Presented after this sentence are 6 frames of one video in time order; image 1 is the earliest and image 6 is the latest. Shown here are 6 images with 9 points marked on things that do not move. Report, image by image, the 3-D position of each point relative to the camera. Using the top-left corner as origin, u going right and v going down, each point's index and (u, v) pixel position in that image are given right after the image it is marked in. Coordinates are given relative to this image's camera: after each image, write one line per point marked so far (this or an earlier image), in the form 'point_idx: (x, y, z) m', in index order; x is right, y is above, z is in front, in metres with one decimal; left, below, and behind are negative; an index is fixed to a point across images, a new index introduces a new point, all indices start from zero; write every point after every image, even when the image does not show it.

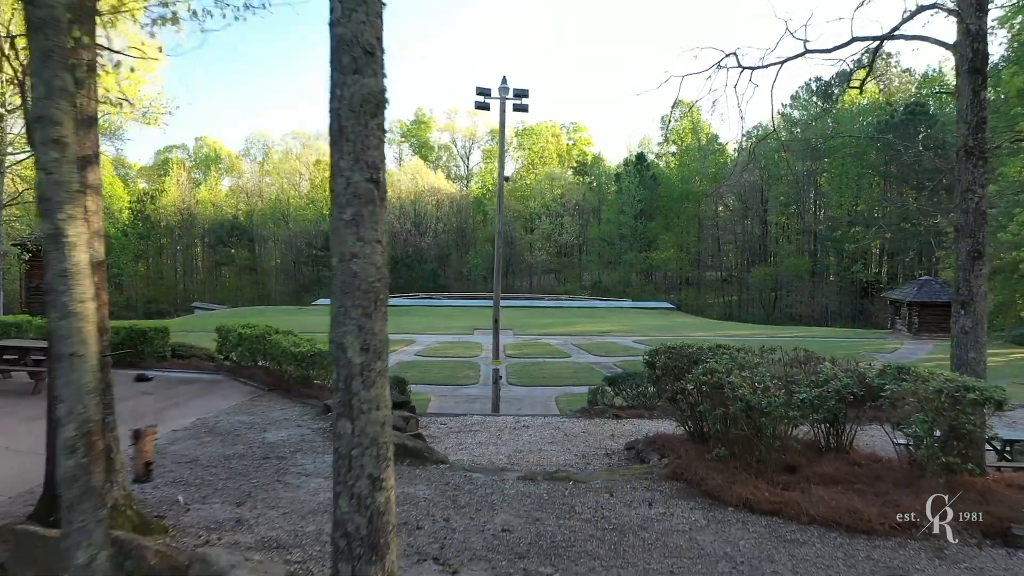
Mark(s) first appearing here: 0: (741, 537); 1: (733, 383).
0: (+1.6, -1.7, +5.0) m
1: (+2.0, -0.8, +6.7) m
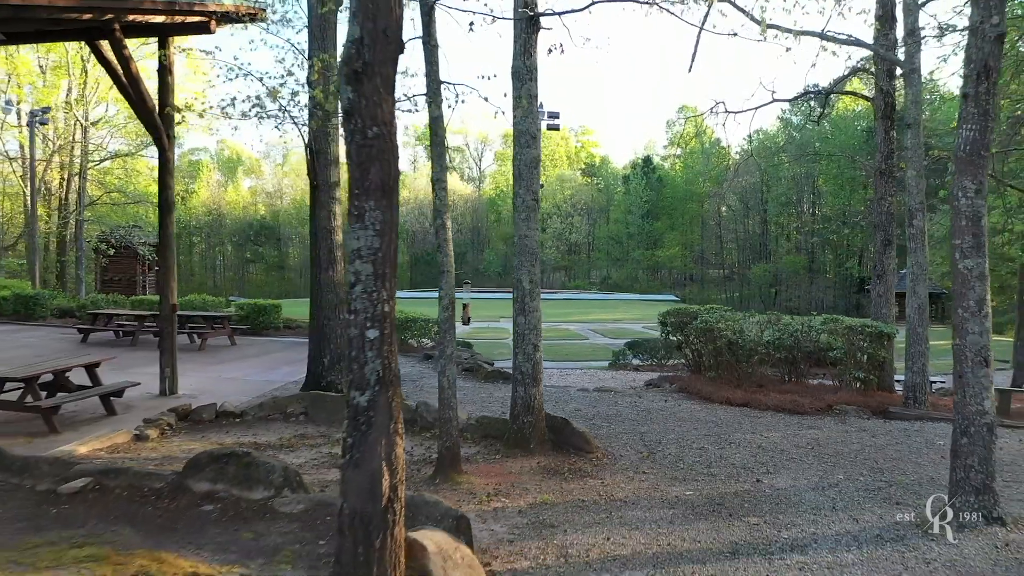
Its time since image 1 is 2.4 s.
0: (+2.4, -1.4, +8.2) m
1: (+2.8, -0.5, +9.8) m
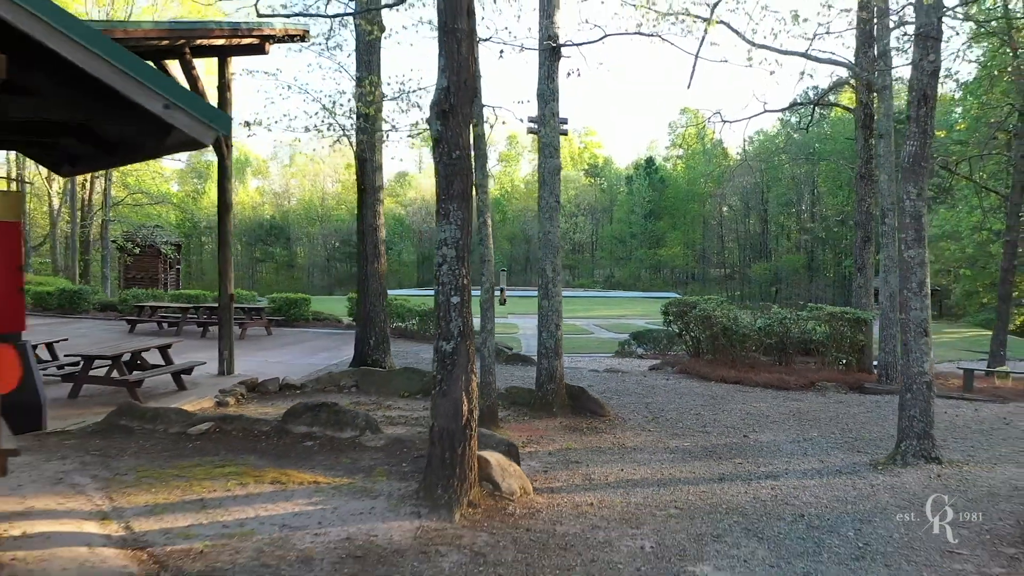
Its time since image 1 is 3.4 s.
0: (+2.6, -1.3, +9.3) m
1: (+3.1, -0.4, +10.9) m
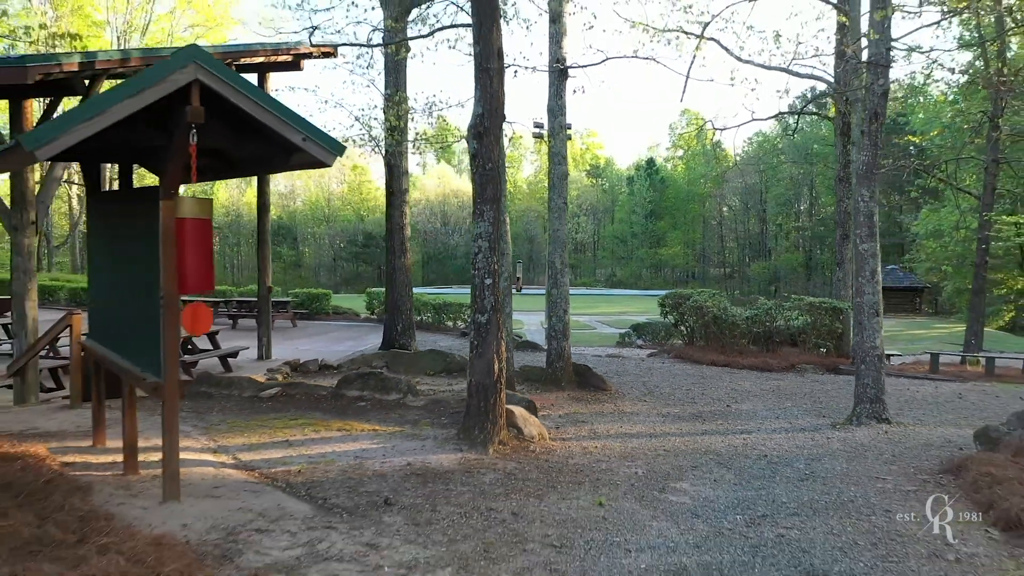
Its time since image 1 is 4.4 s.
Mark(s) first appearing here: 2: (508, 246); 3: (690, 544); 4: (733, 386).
0: (+2.8, -1.2, +10.4) m
1: (+3.2, -0.3, +12.0) m
2: (0.0, +0.4, +7.5) m
3: (+0.9, -1.2, +3.5) m
4: (+2.8, -1.3, +9.2) m
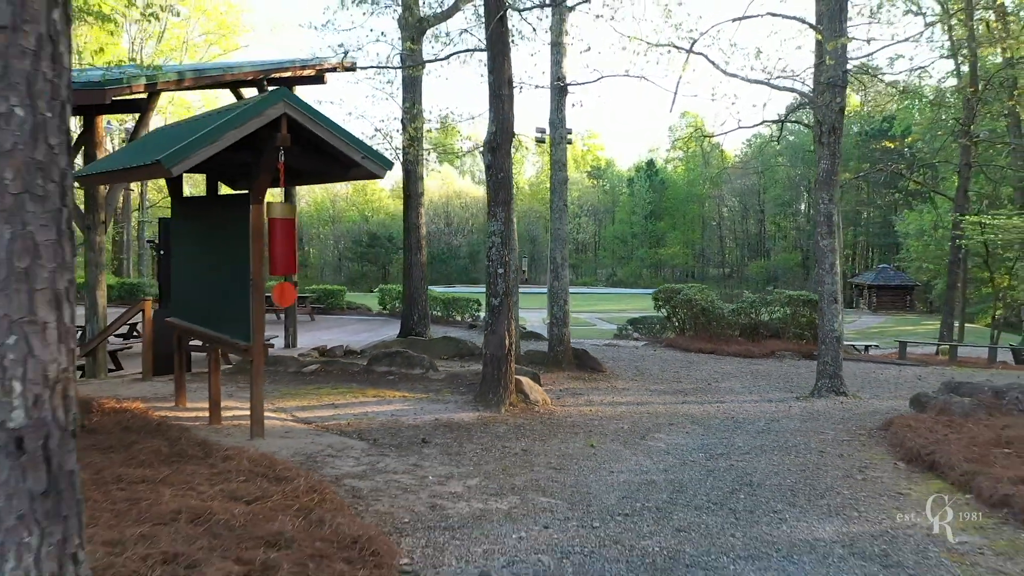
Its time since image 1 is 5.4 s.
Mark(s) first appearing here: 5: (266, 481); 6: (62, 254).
0: (+2.9, -1.1, +11.4) m
1: (+3.3, -0.2, +13.1) m
2: (0.0, +0.5, +8.5) m
3: (+0.9, -1.1, +4.6) m
4: (+2.9, -1.2, +10.3) m
5: (-1.2, -0.9, +3.5) m
6: (-1.2, +0.1, +1.9) m
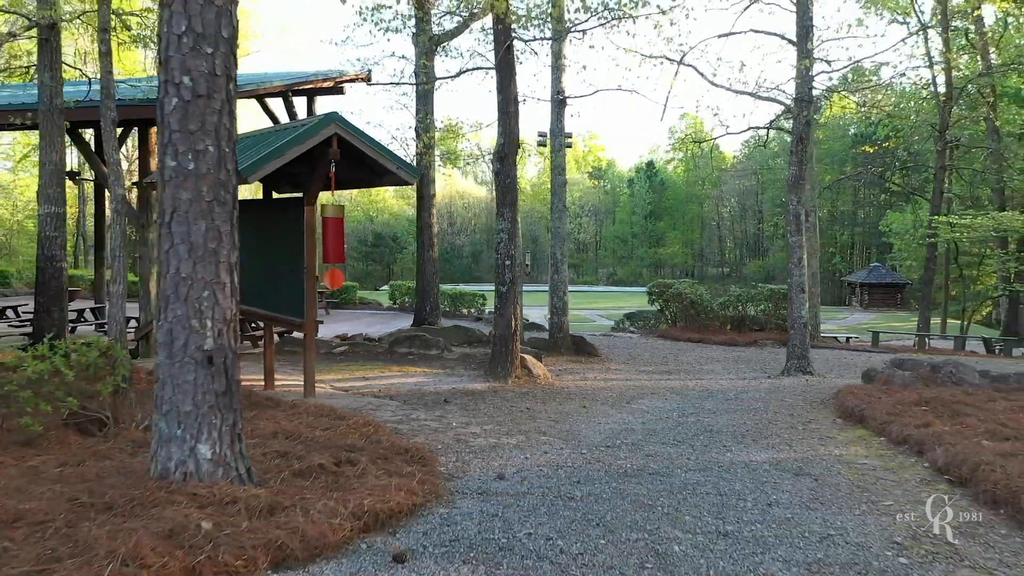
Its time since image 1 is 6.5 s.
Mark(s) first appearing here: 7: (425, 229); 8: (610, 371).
0: (+3.0, -1.0, +12.5) m
1: (+3.4, -0.1, +14.1) m
2: (+0.1, +0.6, +9.6) m
3: (+1.0, -1.0, +5.6) m
4: (+3.0, -1.1, +11.3) m
5: (-1.1, -0.8, +4.6) m
6: (-1.1, +0.2, +3.0) m
7: (-1.5, +1.0, +12.1) m
8: (+1.3, -1.1, +9.1) m
